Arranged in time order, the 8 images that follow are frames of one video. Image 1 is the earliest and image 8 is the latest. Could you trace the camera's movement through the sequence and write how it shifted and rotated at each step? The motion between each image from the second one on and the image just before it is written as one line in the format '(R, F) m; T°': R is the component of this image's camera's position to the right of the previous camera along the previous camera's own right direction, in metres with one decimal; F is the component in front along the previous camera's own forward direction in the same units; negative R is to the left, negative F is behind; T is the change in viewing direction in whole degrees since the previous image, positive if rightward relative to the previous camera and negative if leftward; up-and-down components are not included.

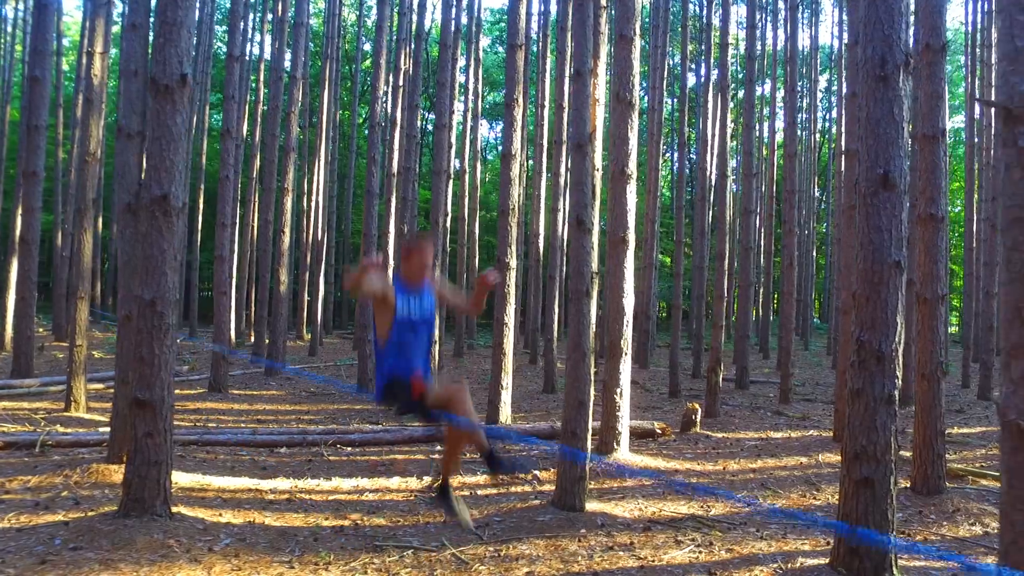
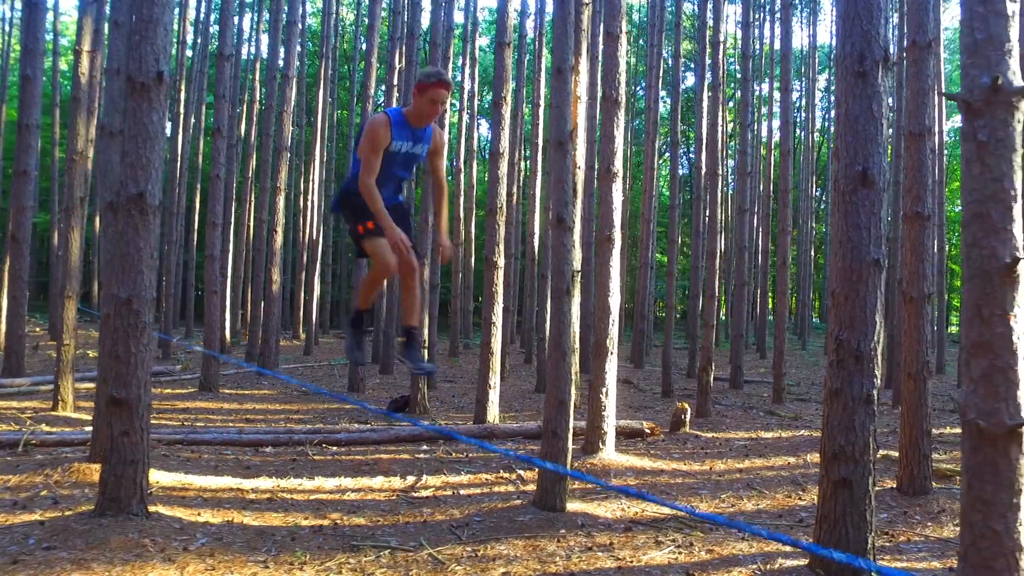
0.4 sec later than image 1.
(+0.2, 0.0) m; 0°
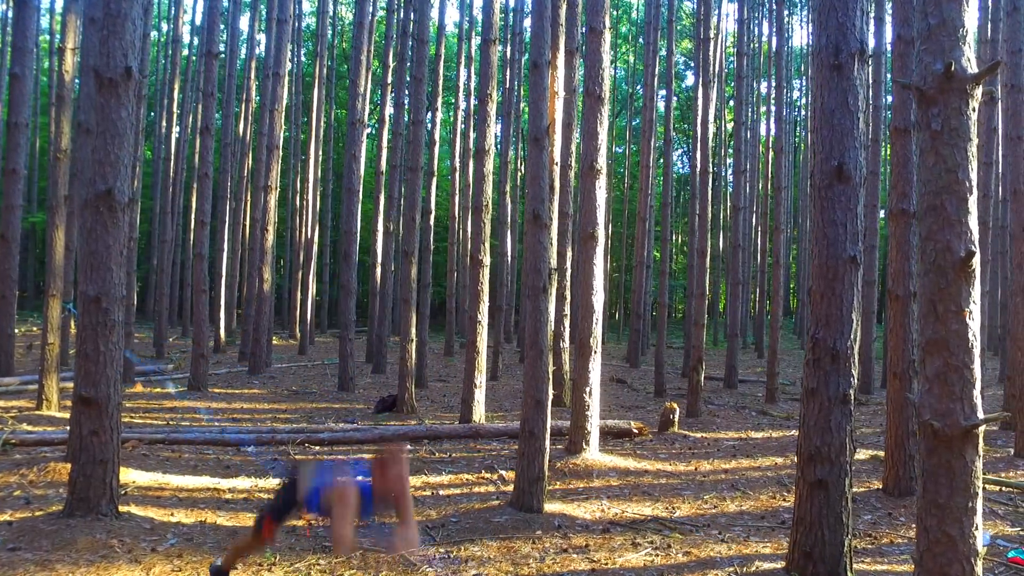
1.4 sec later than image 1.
(+0.2, +0.1) m; 0°
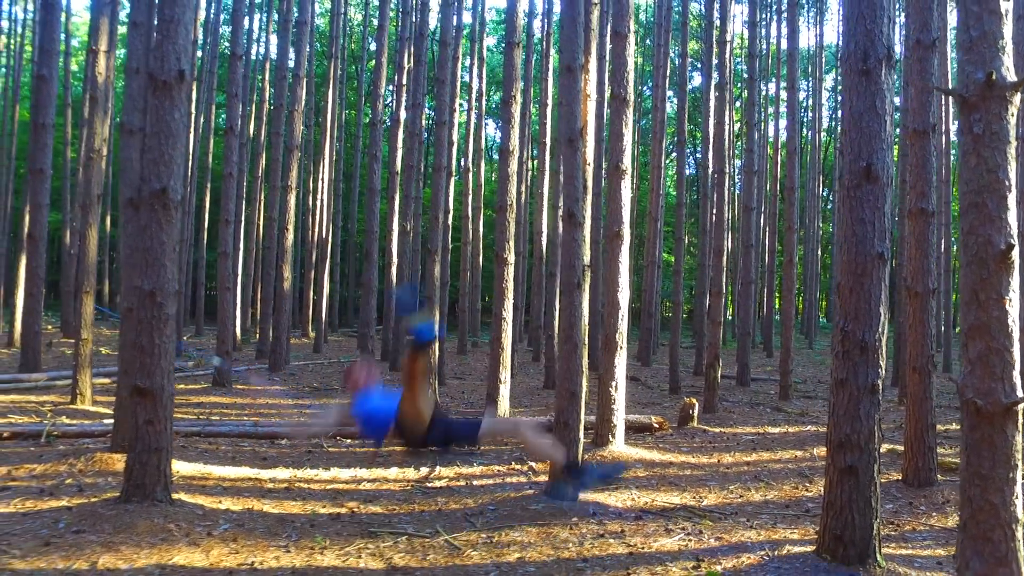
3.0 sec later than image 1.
(-0.3, -0.2) m; 0°
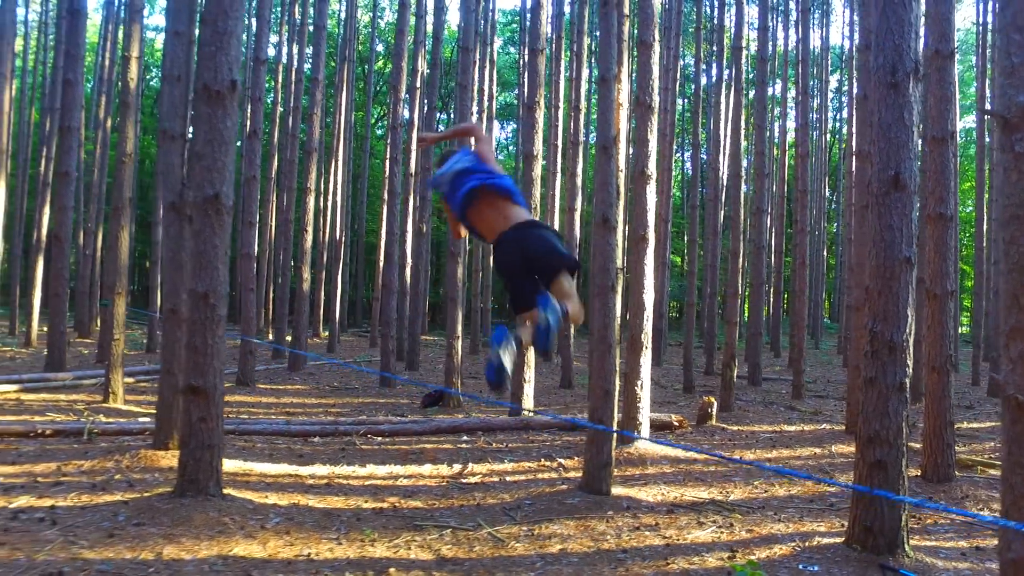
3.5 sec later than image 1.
(-0.3, -0.2) m; 0°
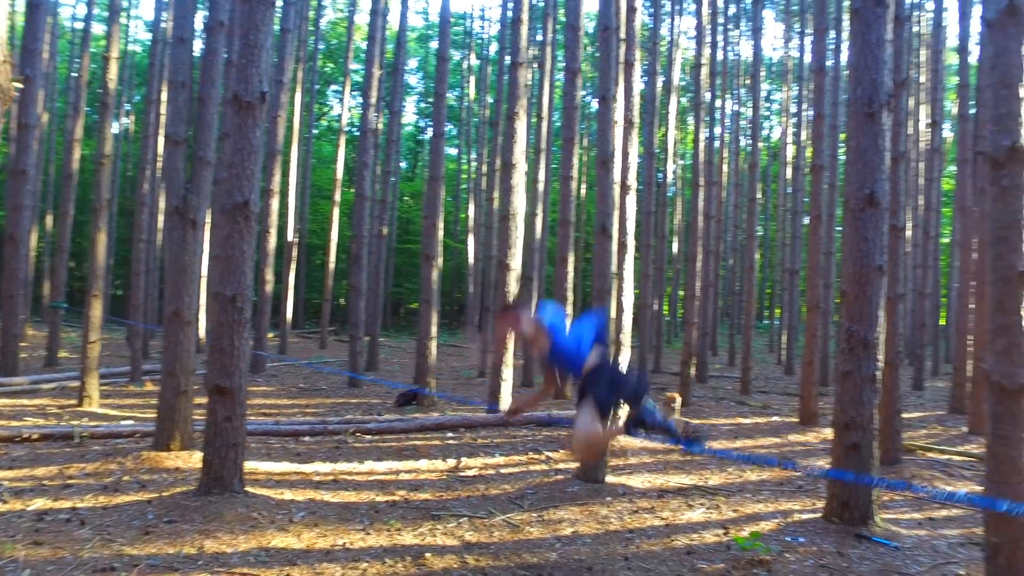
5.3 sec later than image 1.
(-0.7, -0.4) m; +5°
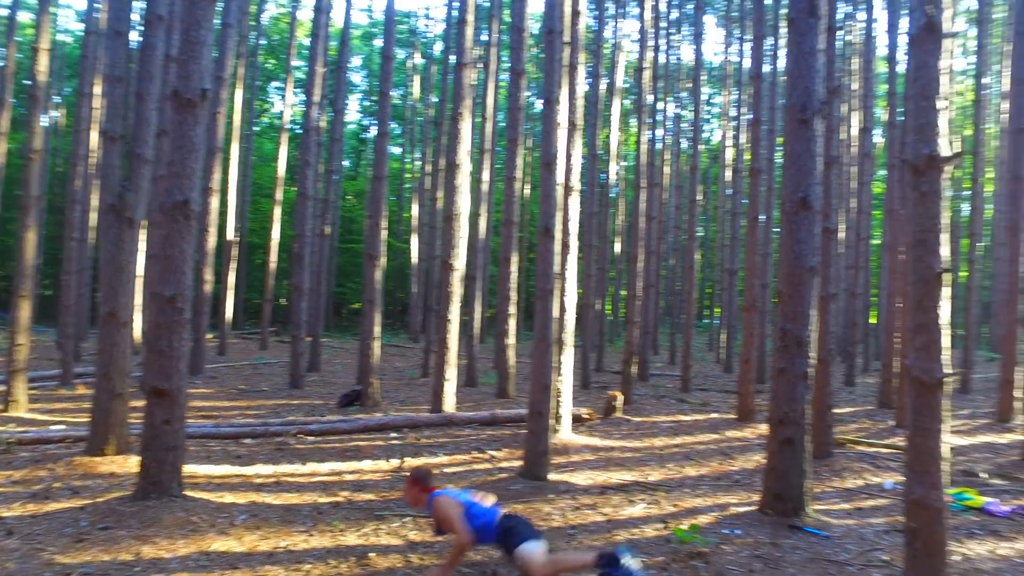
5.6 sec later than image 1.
(0.0, -0.1) m; +4°
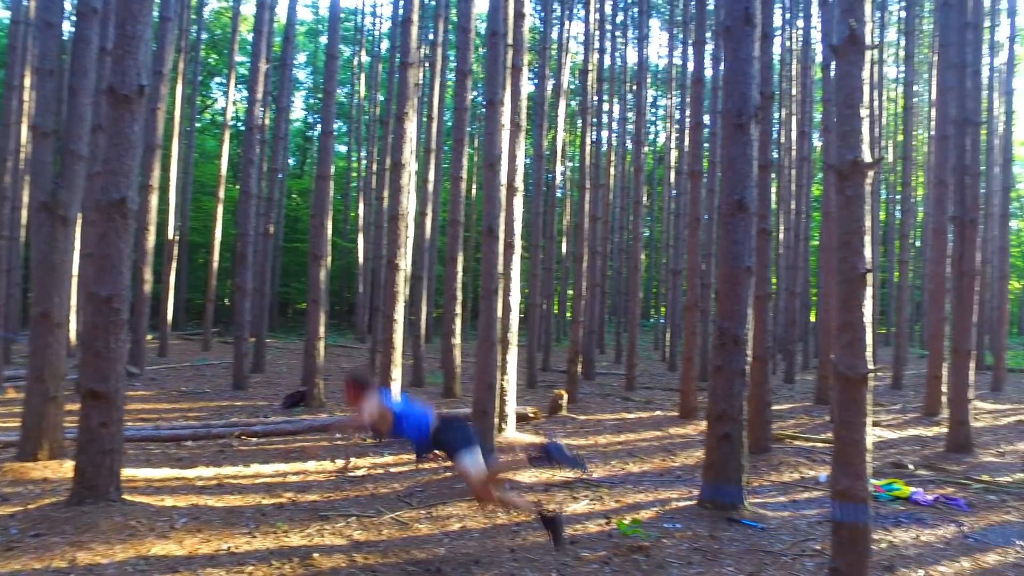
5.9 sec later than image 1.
(0.0, -0.1) m; +4°
